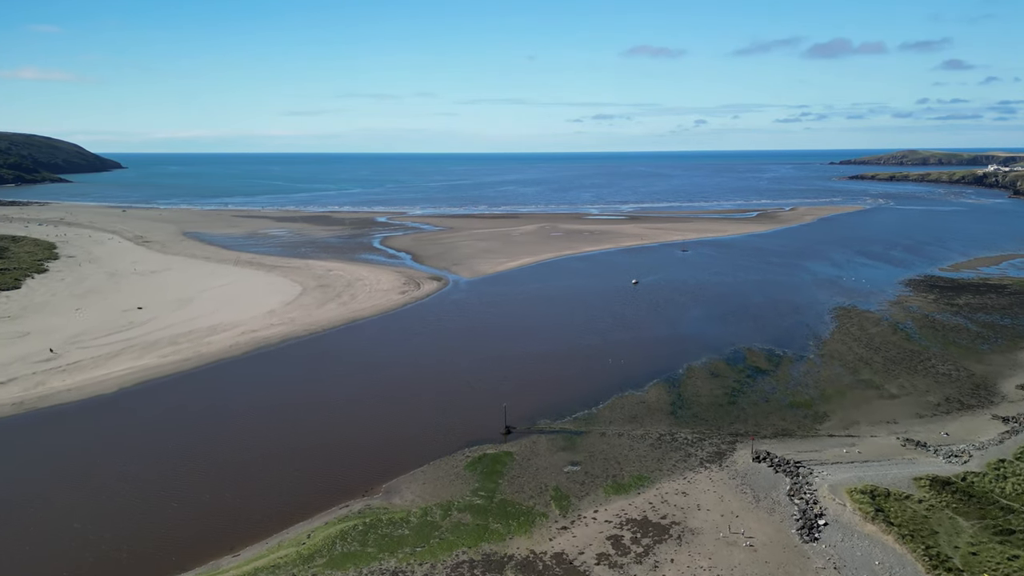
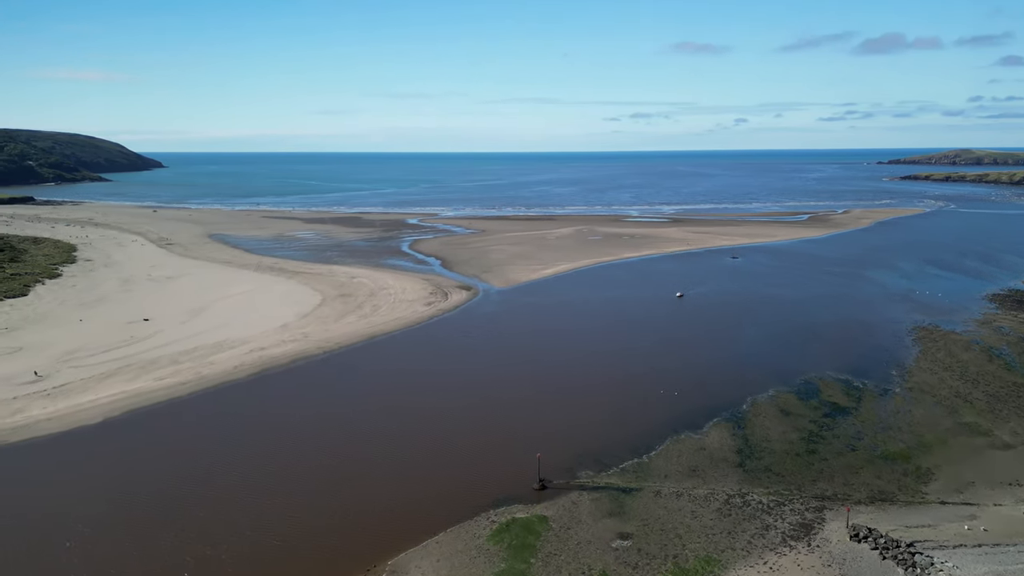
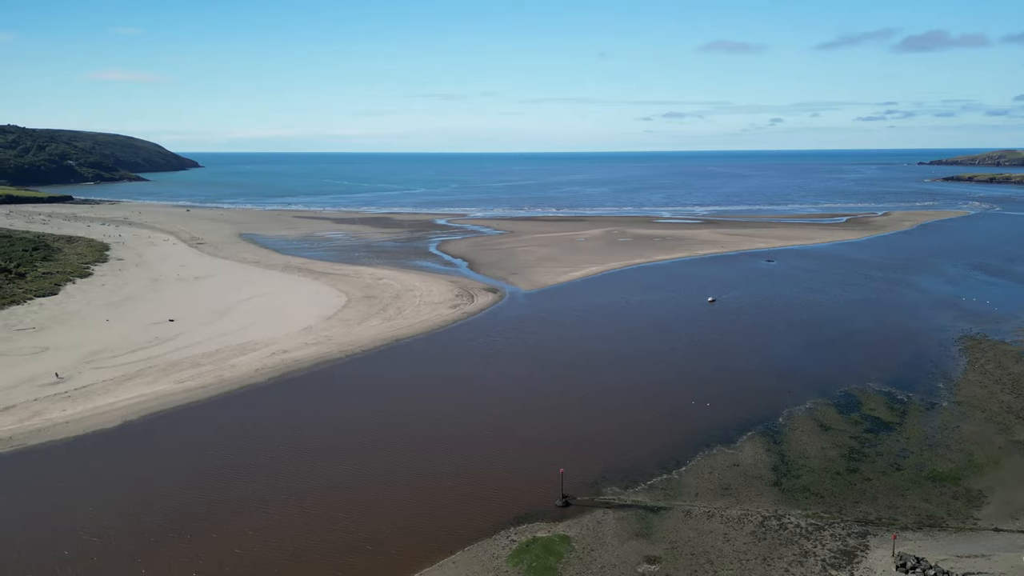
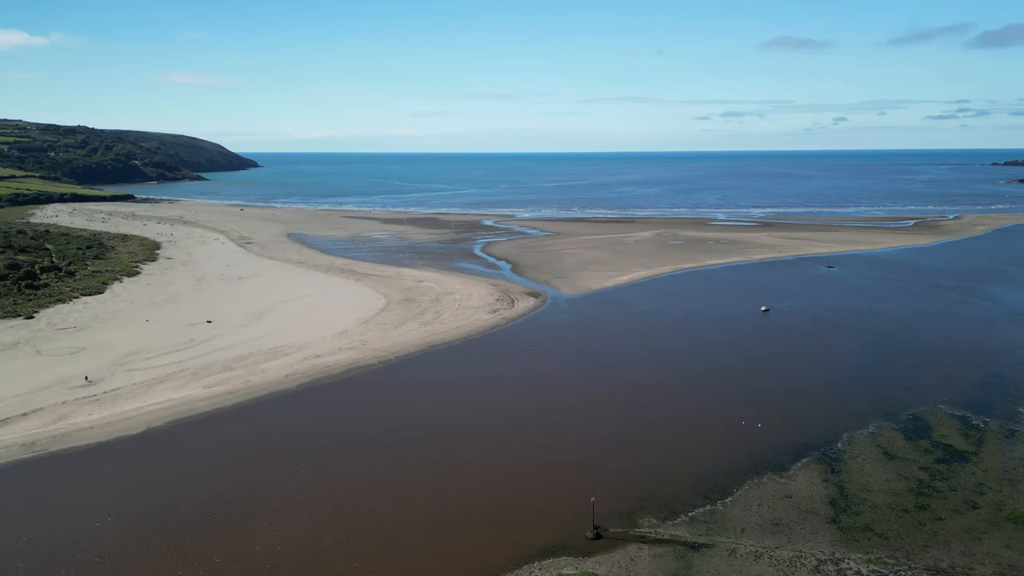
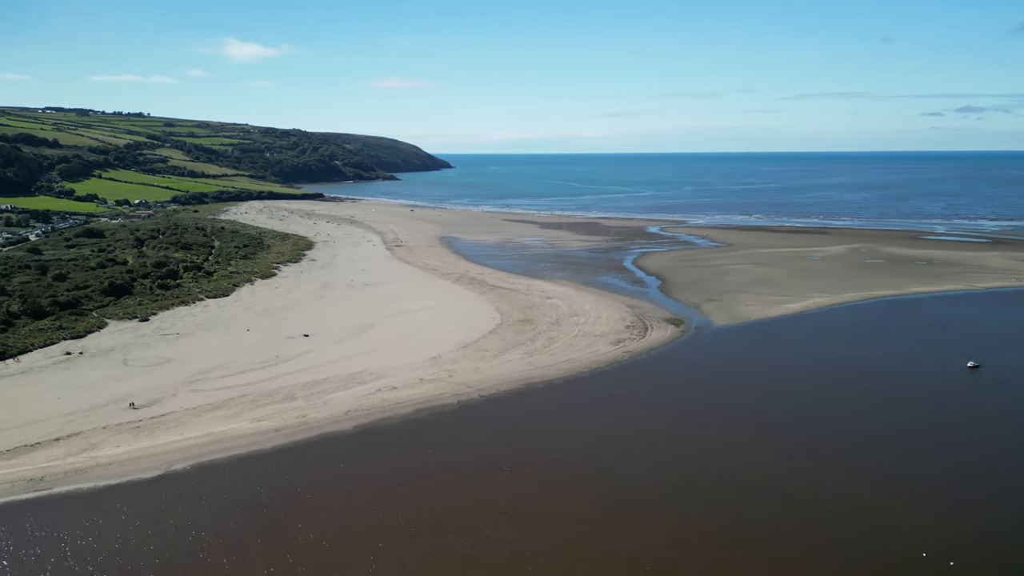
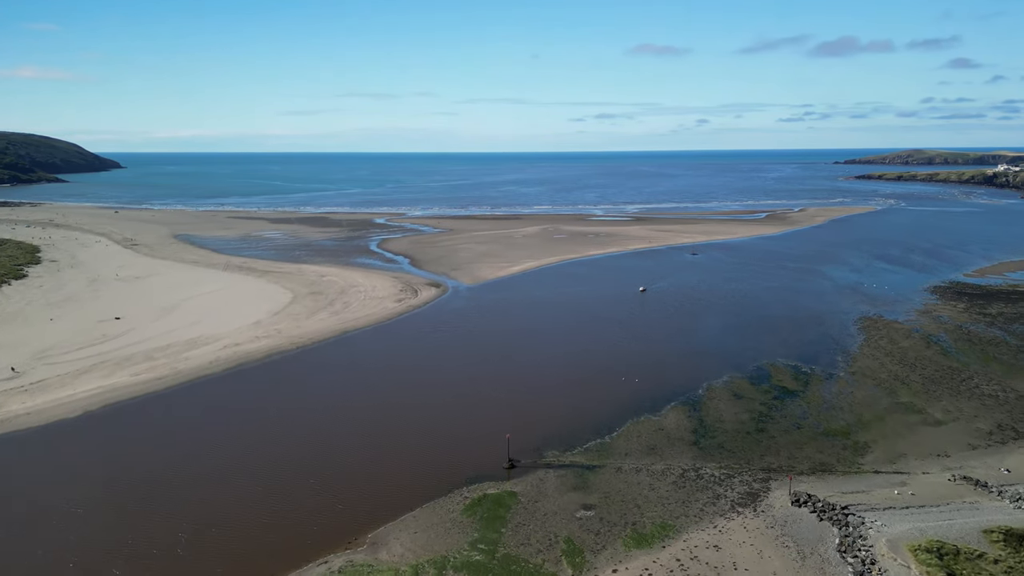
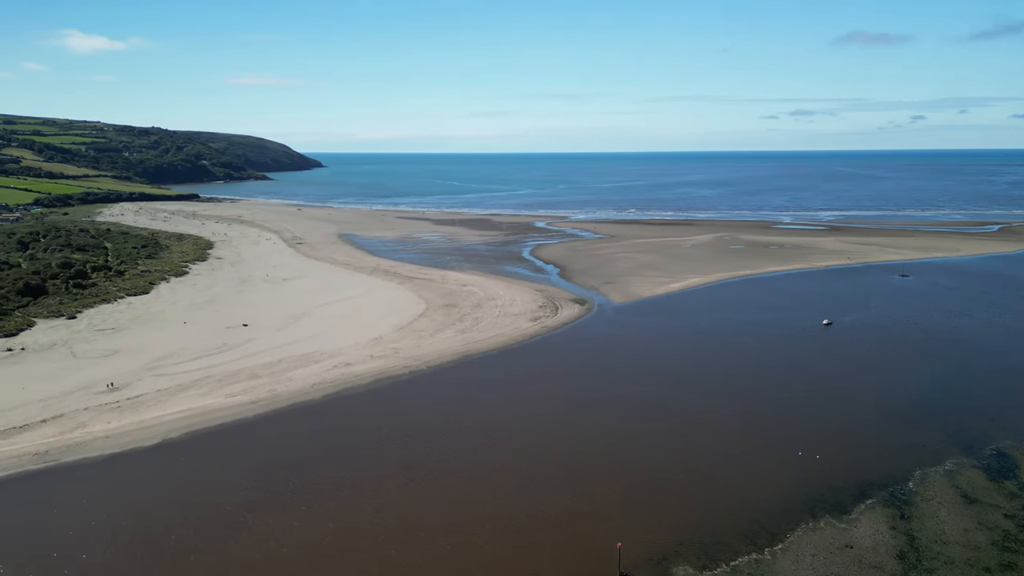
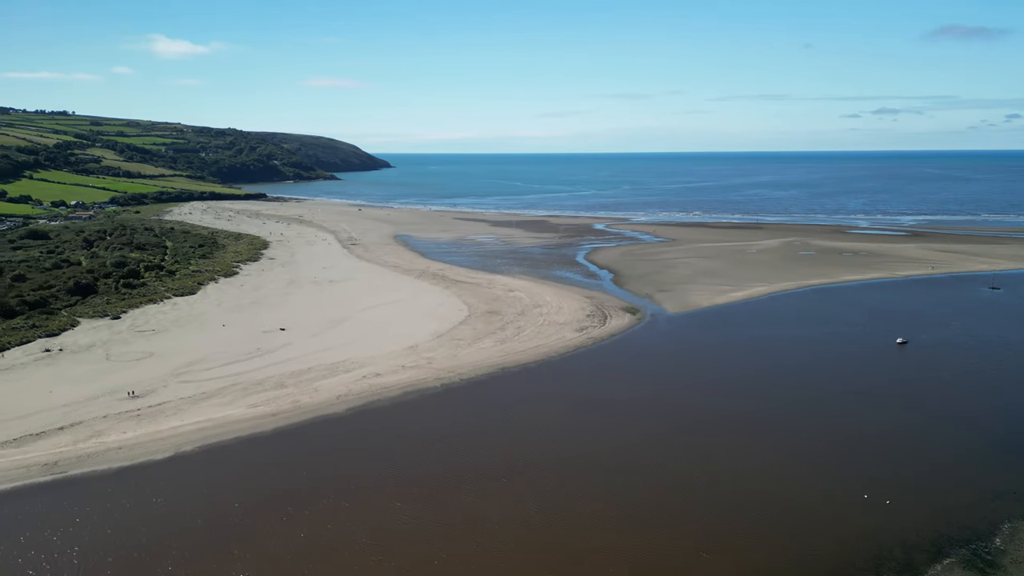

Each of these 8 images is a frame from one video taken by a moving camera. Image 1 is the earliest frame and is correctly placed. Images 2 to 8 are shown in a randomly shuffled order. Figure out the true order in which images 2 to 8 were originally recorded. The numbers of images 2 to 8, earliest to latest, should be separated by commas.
6, 2, 3, 4, 7, 8, 5
